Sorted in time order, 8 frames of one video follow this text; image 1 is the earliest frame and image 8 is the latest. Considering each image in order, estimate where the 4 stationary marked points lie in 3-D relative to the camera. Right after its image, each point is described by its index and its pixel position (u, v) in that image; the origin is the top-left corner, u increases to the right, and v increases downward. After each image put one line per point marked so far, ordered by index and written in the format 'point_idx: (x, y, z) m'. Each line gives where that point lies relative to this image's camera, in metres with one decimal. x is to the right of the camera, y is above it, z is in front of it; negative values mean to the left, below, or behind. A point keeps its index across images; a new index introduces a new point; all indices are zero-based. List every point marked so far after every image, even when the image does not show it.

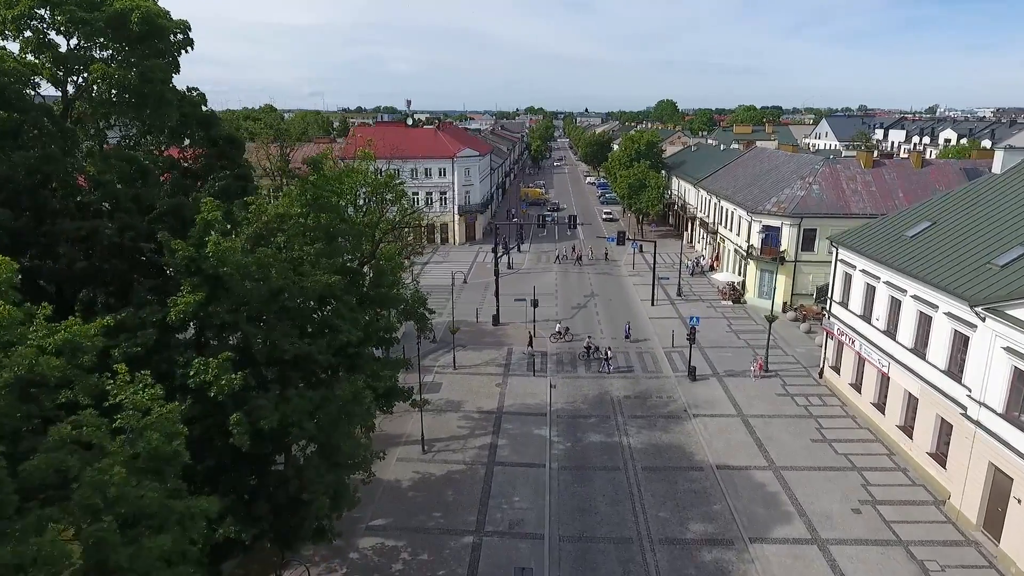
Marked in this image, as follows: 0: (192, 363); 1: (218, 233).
0: (-6.5, -1.5, +12.8) m
1: (-6.5, +1.2, +13.9) m
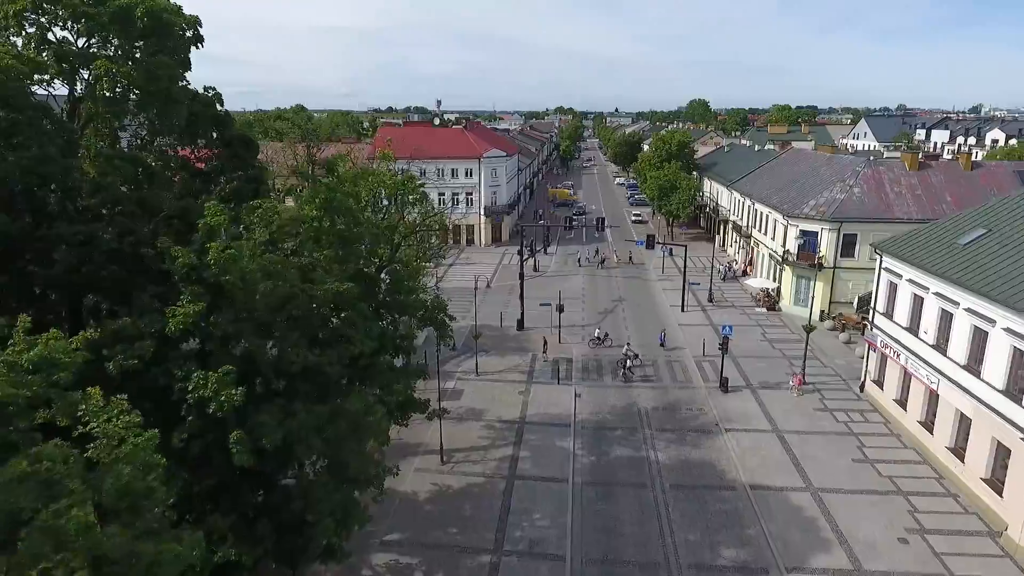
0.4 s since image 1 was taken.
0: (-6.2, -1.7, +12.1) m
1: (-6.1, +1.0, +13.2) m
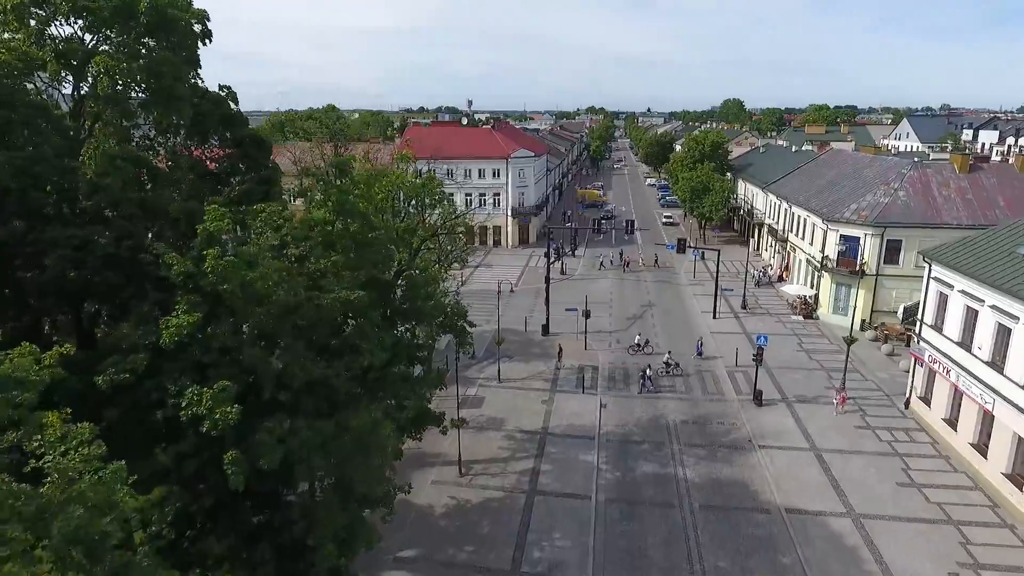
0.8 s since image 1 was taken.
0: (-5.9, -1.9, +11.3) m
1: (-5.8, +0.8, +12.4) m
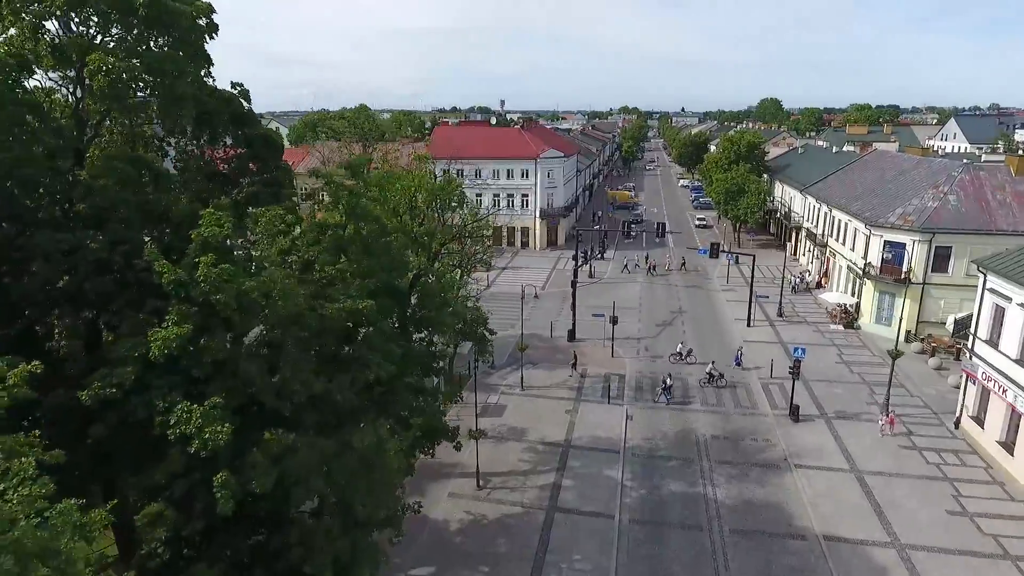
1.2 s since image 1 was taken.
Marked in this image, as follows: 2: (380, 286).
0: (-5.7, -2.1, +10.6) m
1: (-5.5, +0.7, +11.7) m
2: (-3.5, +0.1, +16.6) m
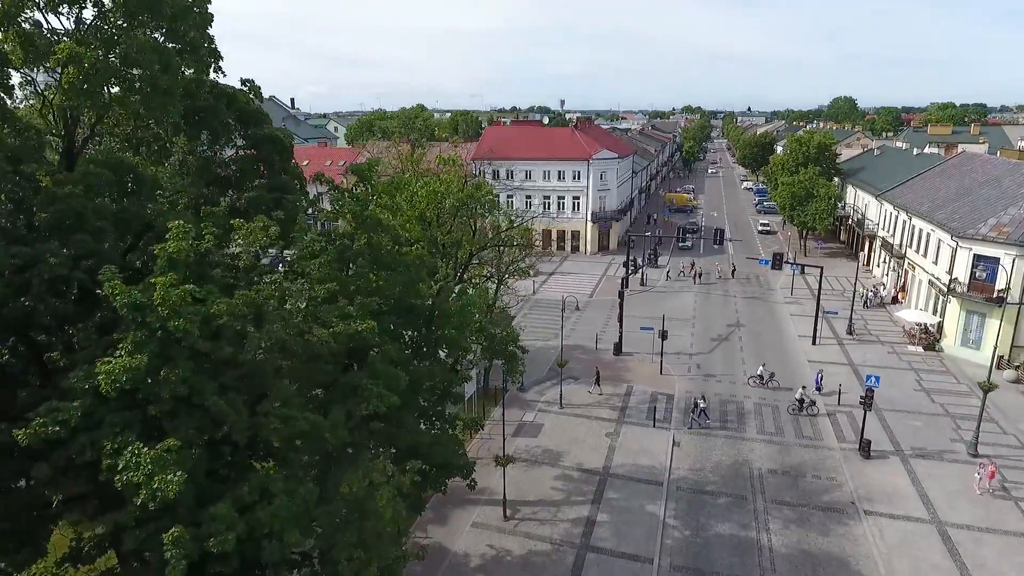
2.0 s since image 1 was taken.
0: (-5.7, -2.4, +9.2) m
1: (-5.3, +0.3, +10.3) m
2: (-2.9, -0.4, +15.0) m
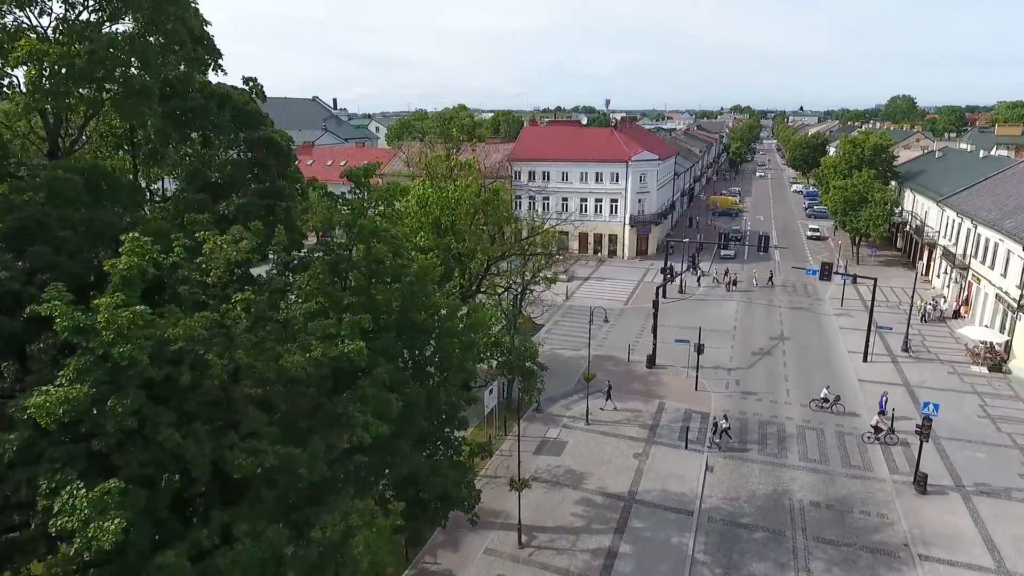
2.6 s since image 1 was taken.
0: (-6.0, -2.7, +8.2) m
1: (-5.5, 0.0, +9.2) m
2: (-2.8, -0.7, +13.8) m
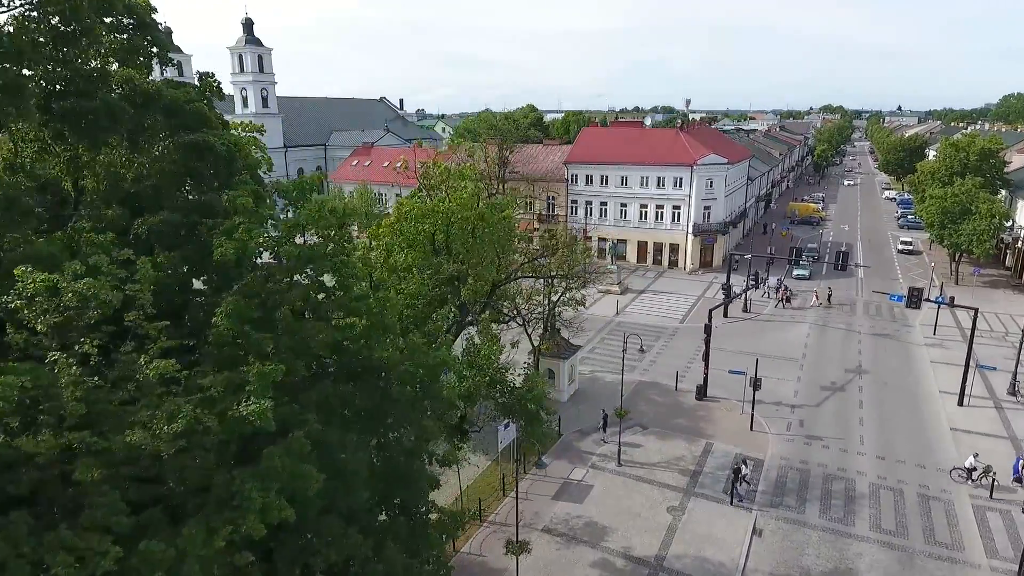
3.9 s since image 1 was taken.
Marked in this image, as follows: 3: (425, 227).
0: (-7.3, -3.3, +6.1) m
1: (-6.6, -0.6, +7.0) m
2: (-3.4, -1.4, +11.3) m
3: (-2.0, +1.8, +17.1) m
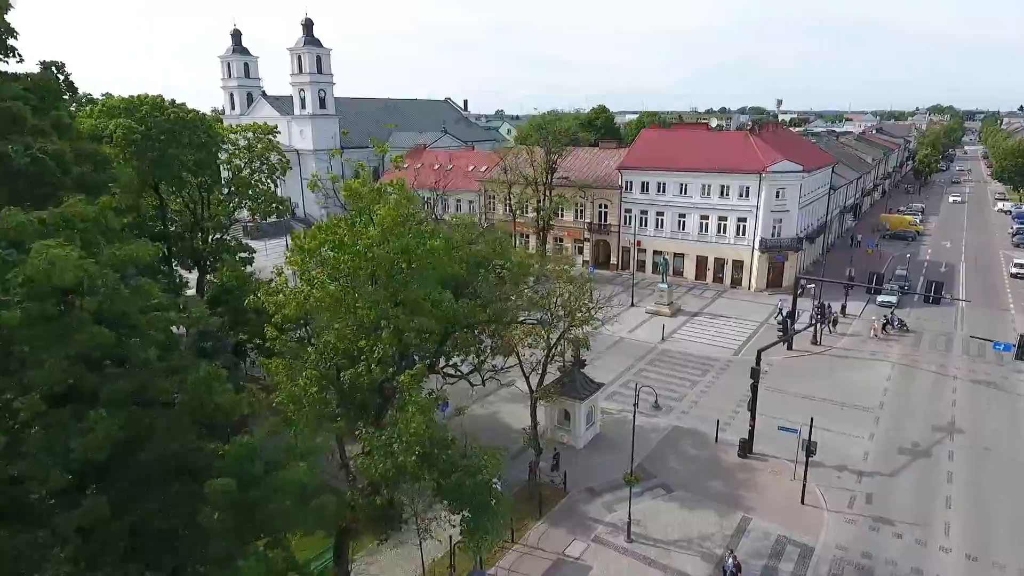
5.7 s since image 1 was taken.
0: (-9.8, -4.1, +3.2) m
1: (-8.9, -1.4, +4.1) m
2: (-5.2, -2.3, +7.9) m
3: (-3.1, +0.8, +13.6) m
